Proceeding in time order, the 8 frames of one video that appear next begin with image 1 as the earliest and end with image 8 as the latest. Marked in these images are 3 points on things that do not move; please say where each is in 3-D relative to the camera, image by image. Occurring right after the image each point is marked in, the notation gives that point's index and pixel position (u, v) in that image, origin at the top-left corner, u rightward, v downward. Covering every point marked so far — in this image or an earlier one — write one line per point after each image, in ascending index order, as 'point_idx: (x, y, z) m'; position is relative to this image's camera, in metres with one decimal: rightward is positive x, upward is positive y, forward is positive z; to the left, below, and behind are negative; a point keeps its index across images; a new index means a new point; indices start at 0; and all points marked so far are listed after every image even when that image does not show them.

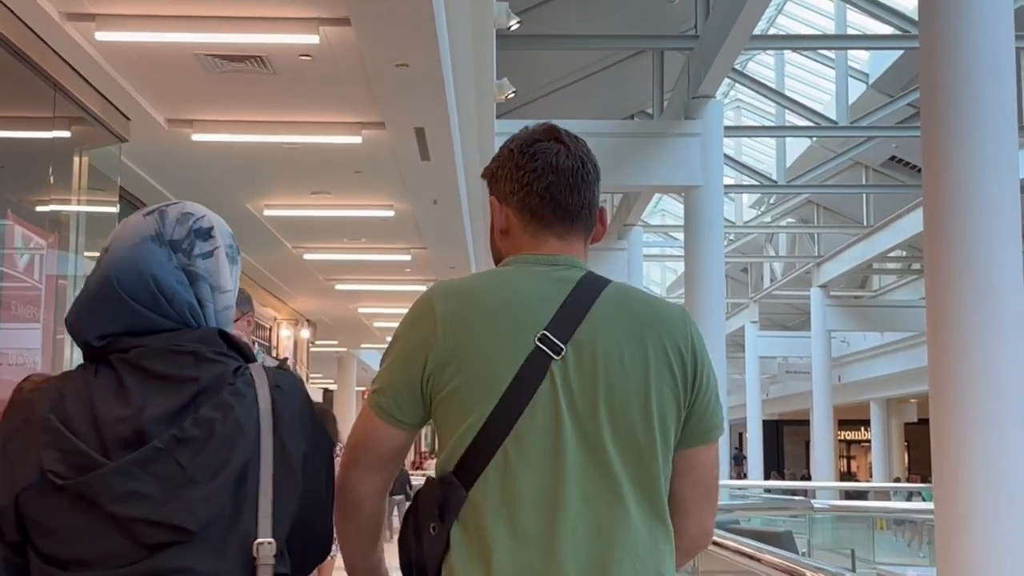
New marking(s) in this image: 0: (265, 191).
0: (-1.9, +0.8, +8.2) m
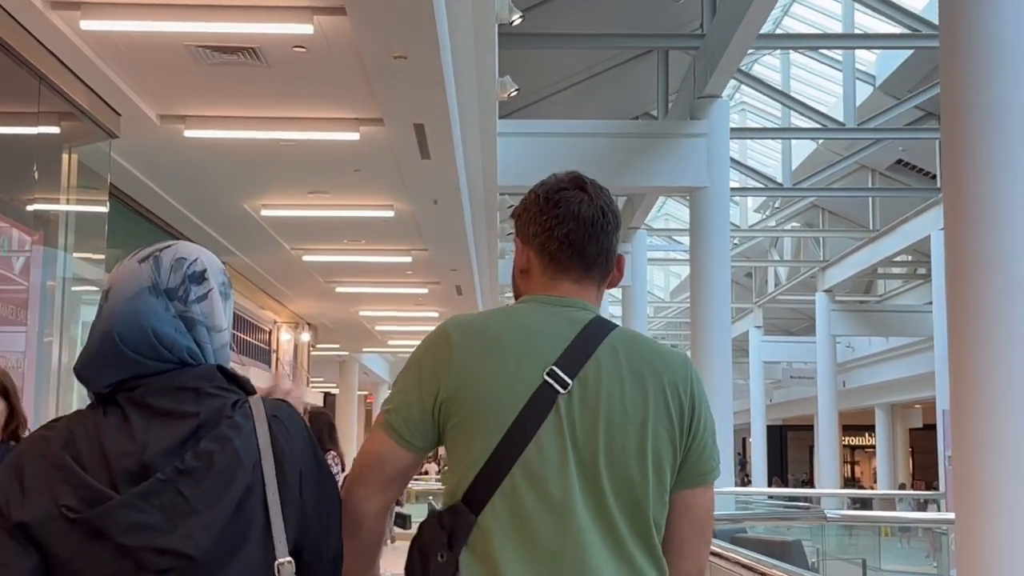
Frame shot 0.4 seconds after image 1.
0: (-1.9, +0.8, +8.1) m
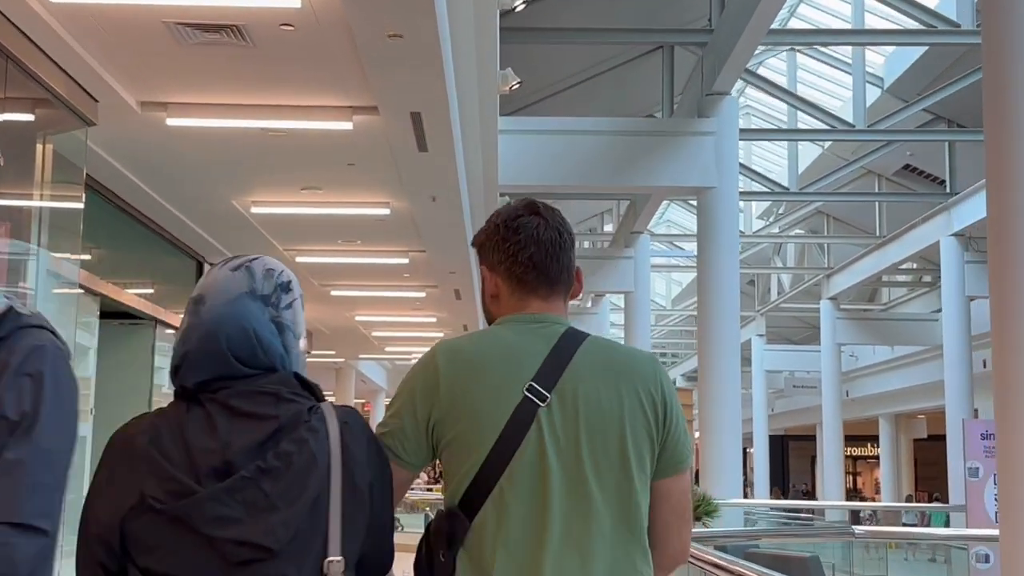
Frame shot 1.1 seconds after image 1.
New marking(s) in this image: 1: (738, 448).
0: (-1.9, +0.8, +7.7) m
1: (+2.0, -1.4, +9.6) m
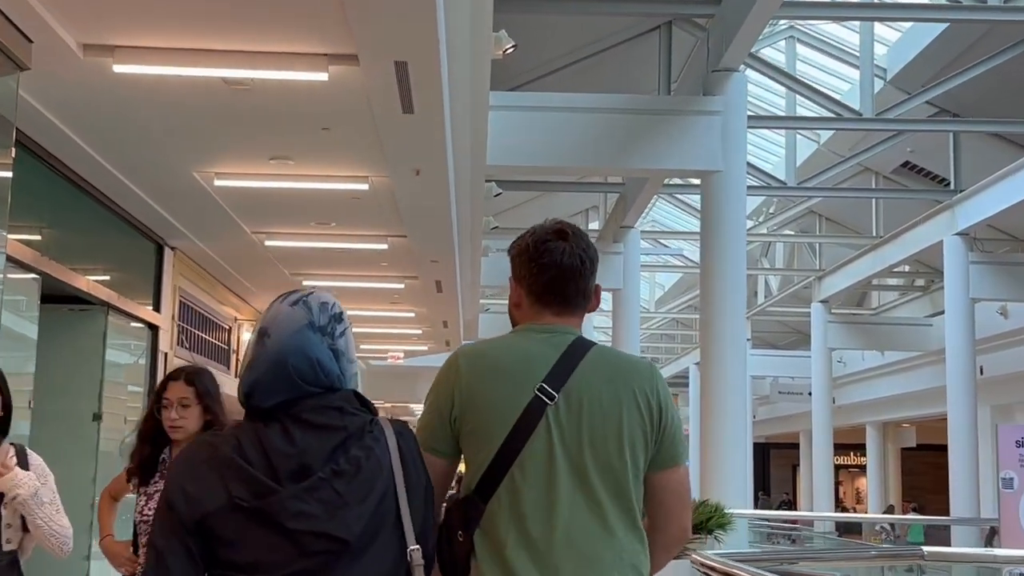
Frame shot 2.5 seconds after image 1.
0: (-1.9, +0.9, +6.9) m
1: (+1.9, -1.3, +8.8) m
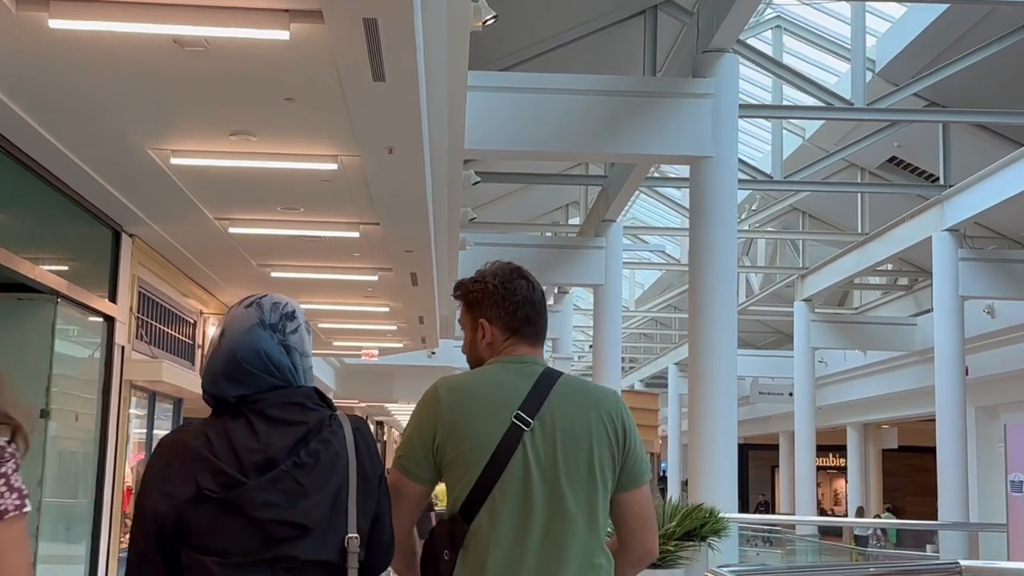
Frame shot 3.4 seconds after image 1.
0: (-2.0, +1.0, +6.3) m
1: (+1.7, -1.3, +8.4) m
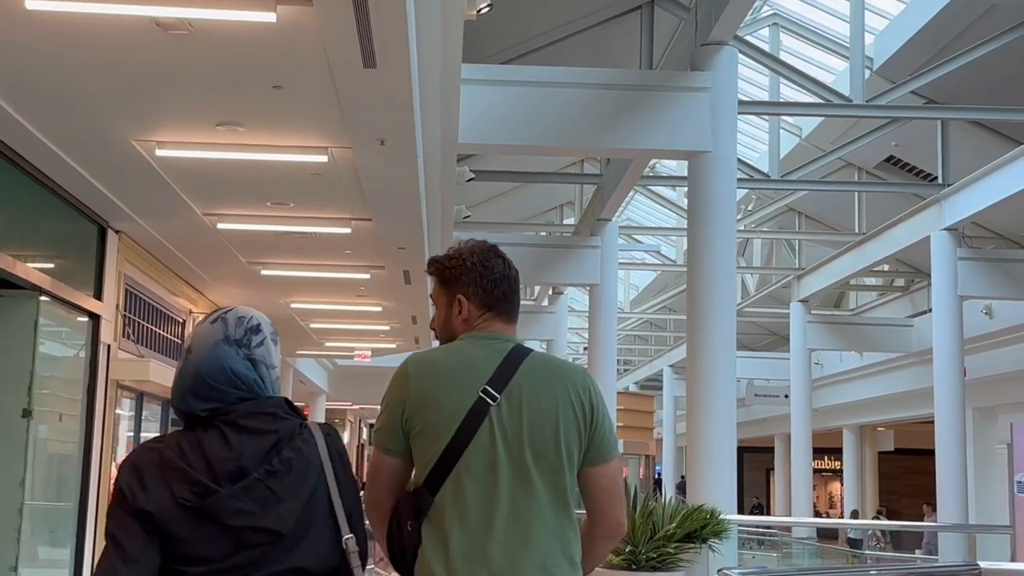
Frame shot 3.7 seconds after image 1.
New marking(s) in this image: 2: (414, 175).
0: (-2.1, +1.0, +6.1) m
1: (+1.7, -1.3, +8.2) m
2: (-0.7, +0.8, +7.3) m
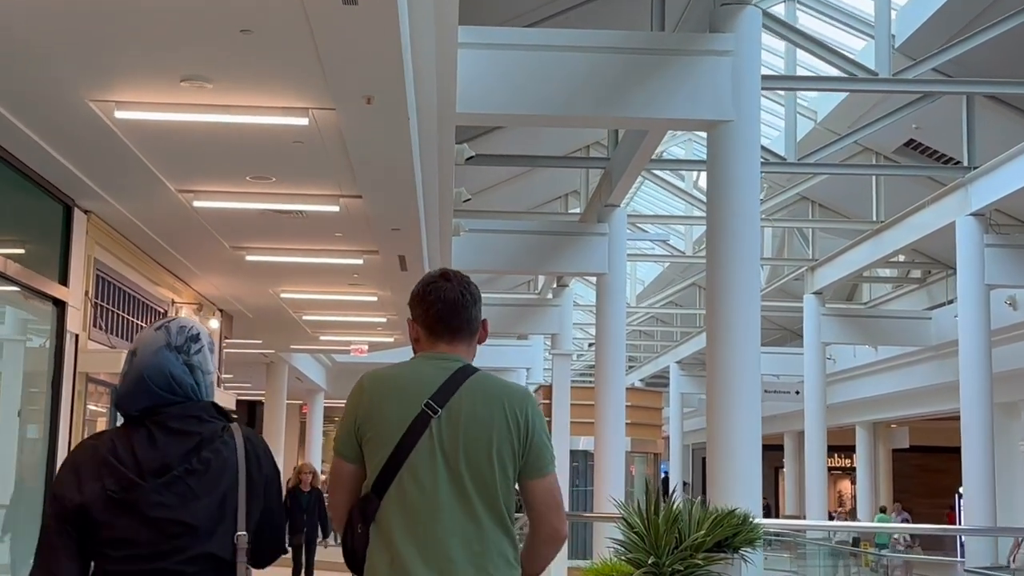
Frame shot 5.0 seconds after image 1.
0: (-2.1, +1.1, +5.4) m
1: (+1.7, -1.1, +7.5) m
2: (-0.6, +0.9, +6.5) m
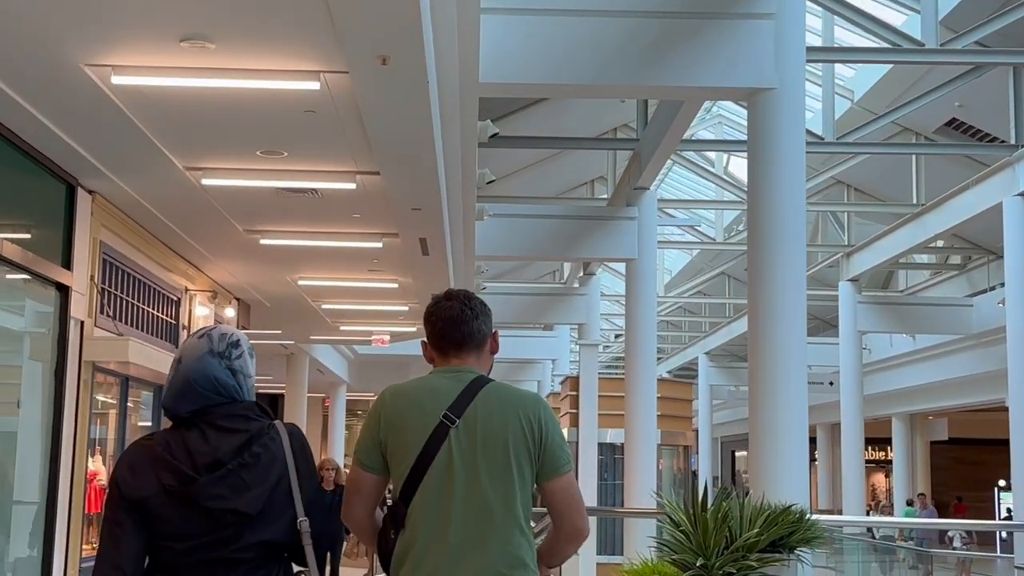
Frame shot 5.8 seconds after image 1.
0: (-1.9, +1.2, +5.0) m
1: (+1.9, -1.0, +7.0) m
2: (-0.5, +1.0, +6.1) m
